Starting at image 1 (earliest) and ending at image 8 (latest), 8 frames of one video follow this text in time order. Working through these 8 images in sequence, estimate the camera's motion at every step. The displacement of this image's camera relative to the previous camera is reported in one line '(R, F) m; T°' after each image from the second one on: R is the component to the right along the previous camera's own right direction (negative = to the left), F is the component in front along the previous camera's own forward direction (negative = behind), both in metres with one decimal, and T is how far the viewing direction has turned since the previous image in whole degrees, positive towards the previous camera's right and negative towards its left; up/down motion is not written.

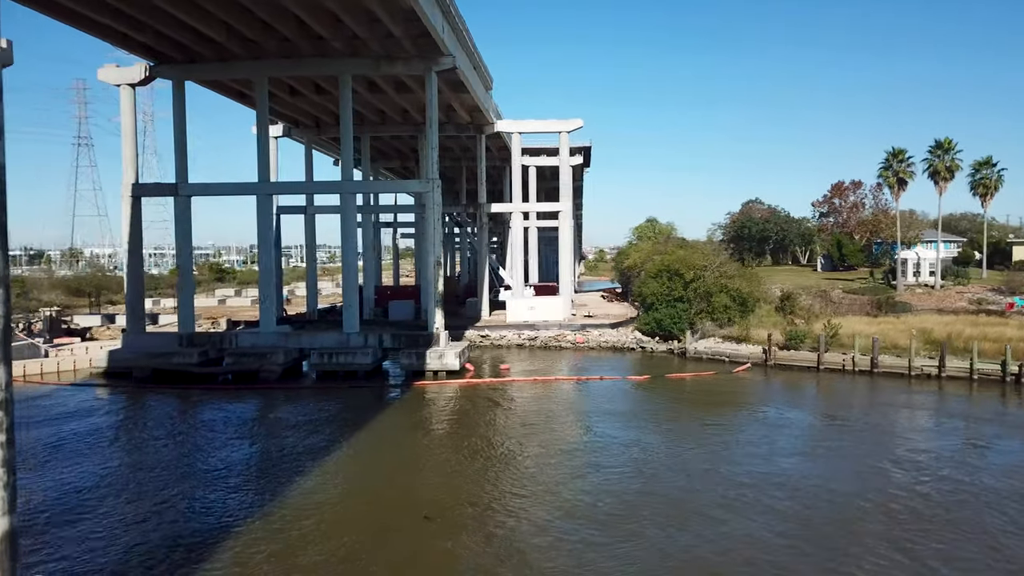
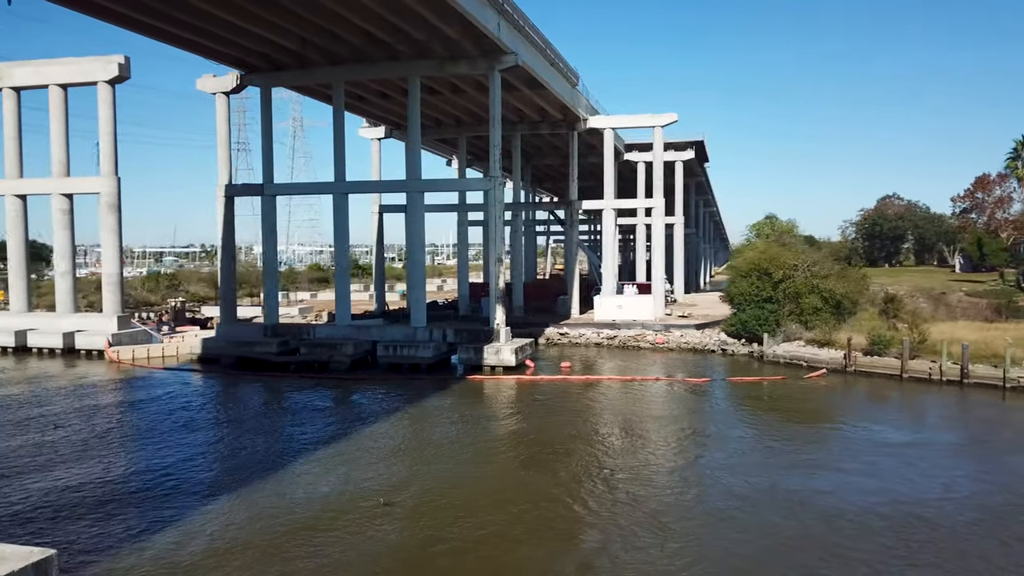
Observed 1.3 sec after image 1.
(+2.9, +0.3) m; -11°
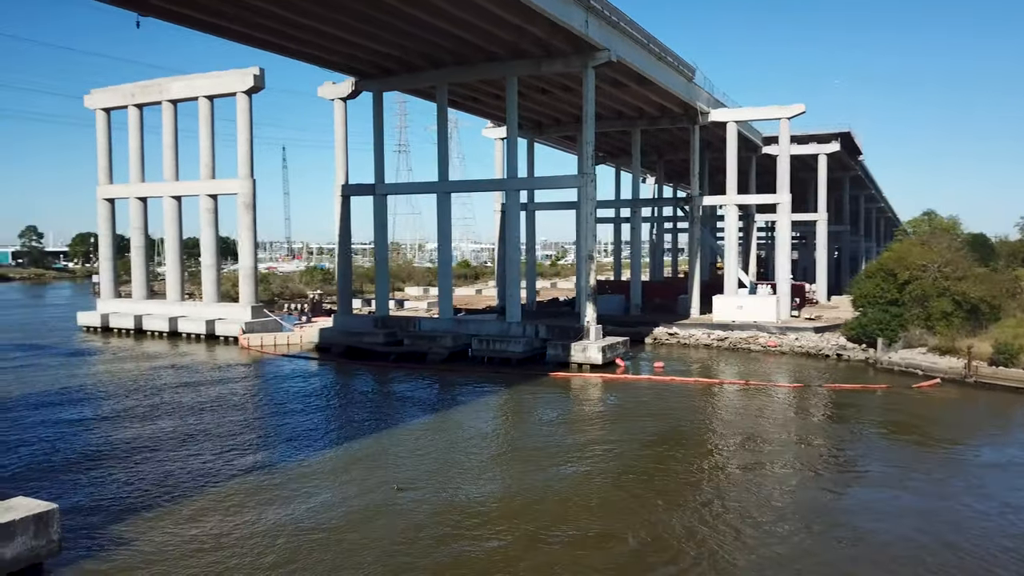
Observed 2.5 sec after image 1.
(+2.4, +0.1) m; -12°
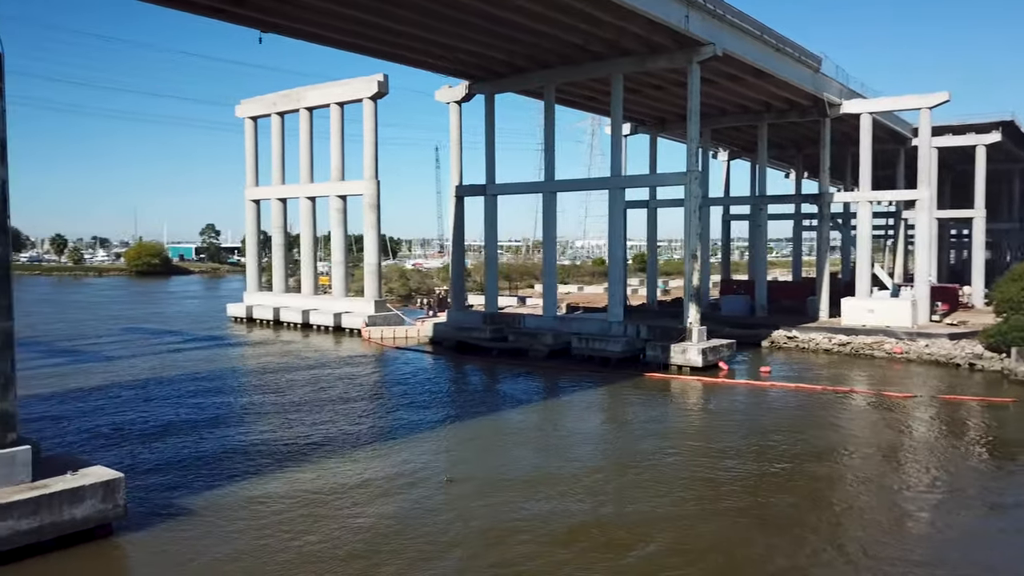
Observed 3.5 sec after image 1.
(+1.7, -0.1) m; -11°
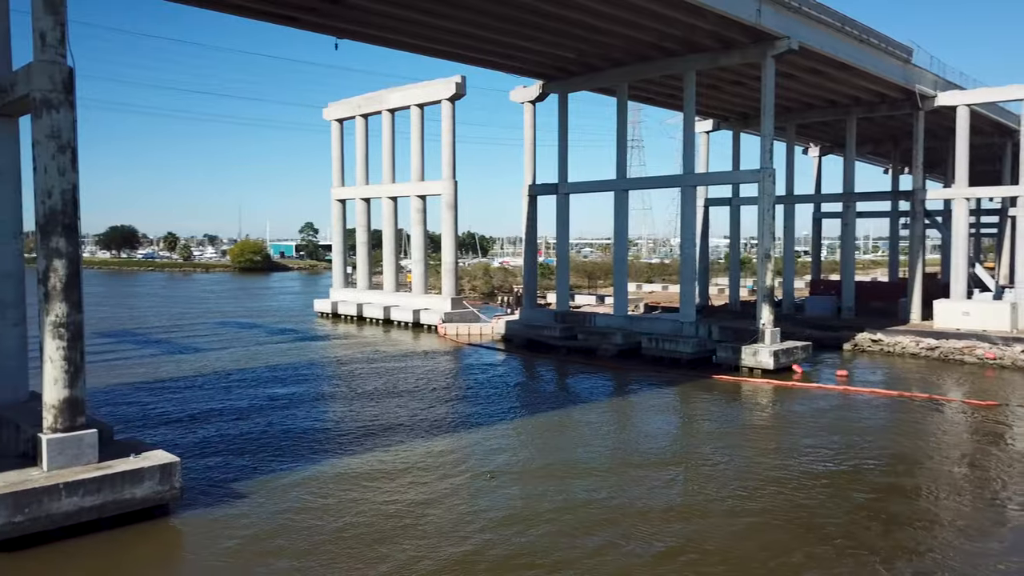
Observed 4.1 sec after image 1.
(+0.8, -0.1) m; -7°
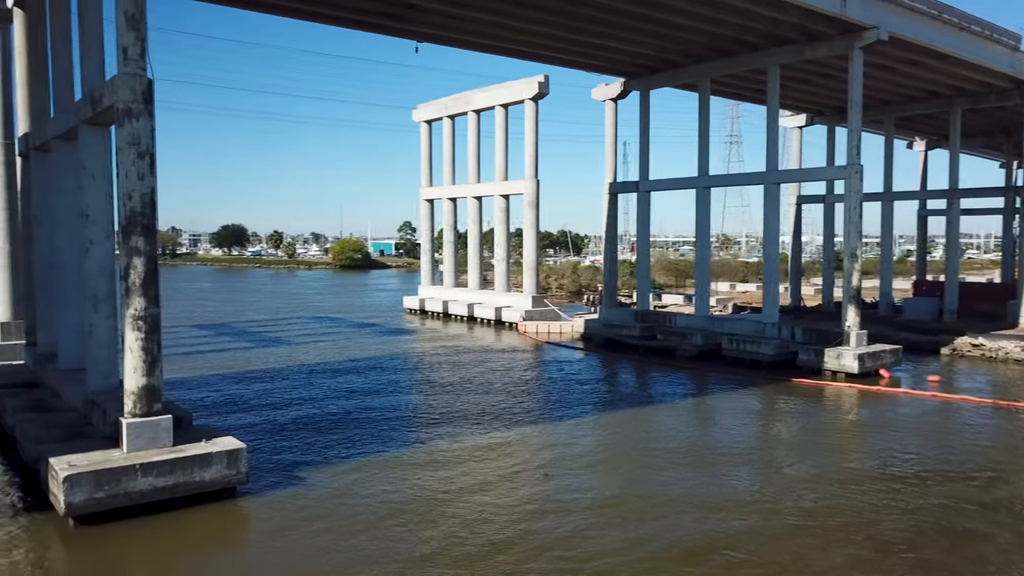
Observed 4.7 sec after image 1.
(+0.7, -0.1) m; -7°
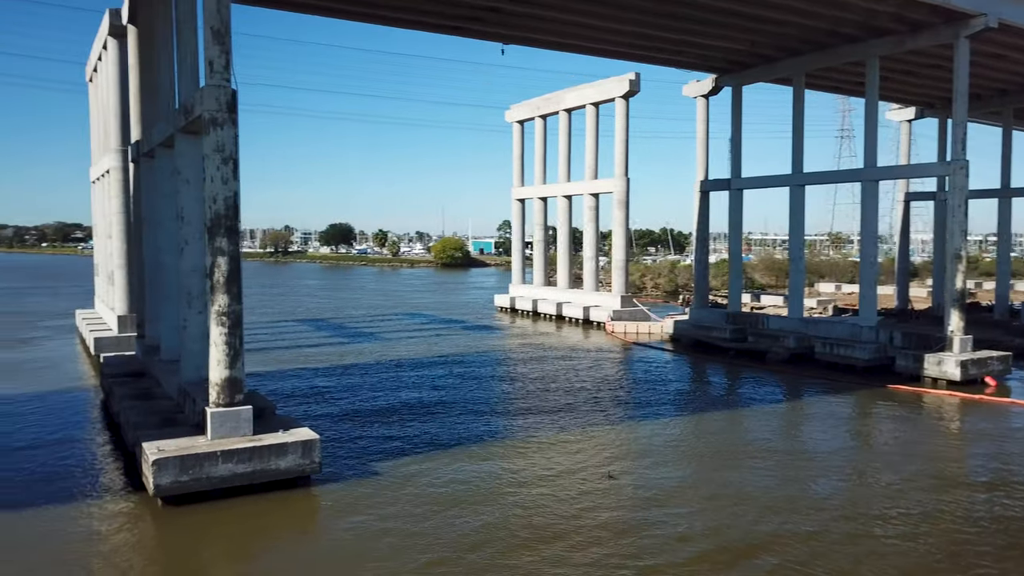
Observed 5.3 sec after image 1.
(+0.6, -0.1) m; -7°
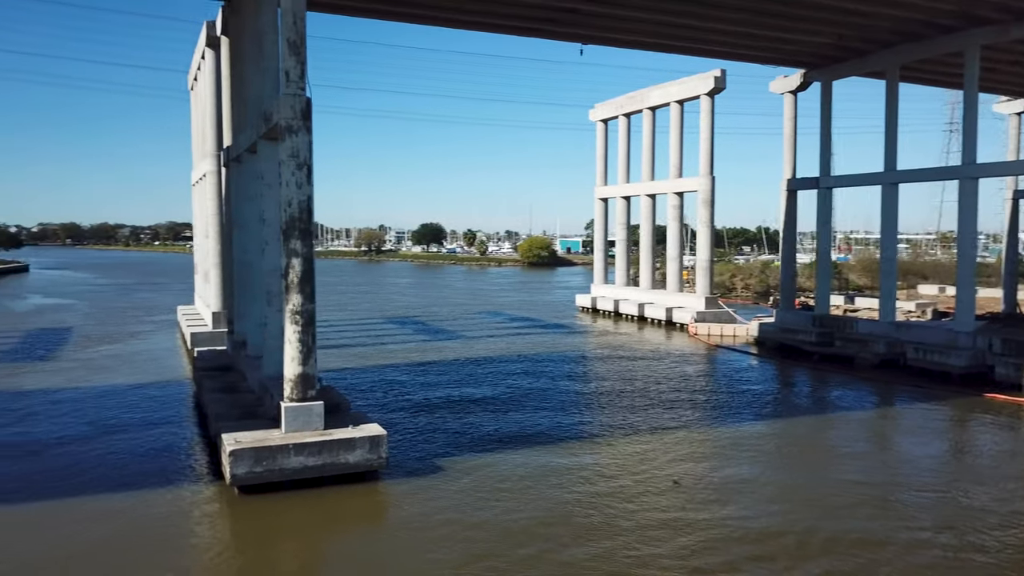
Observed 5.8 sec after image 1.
(+0.4, -0.1) m; -6°
